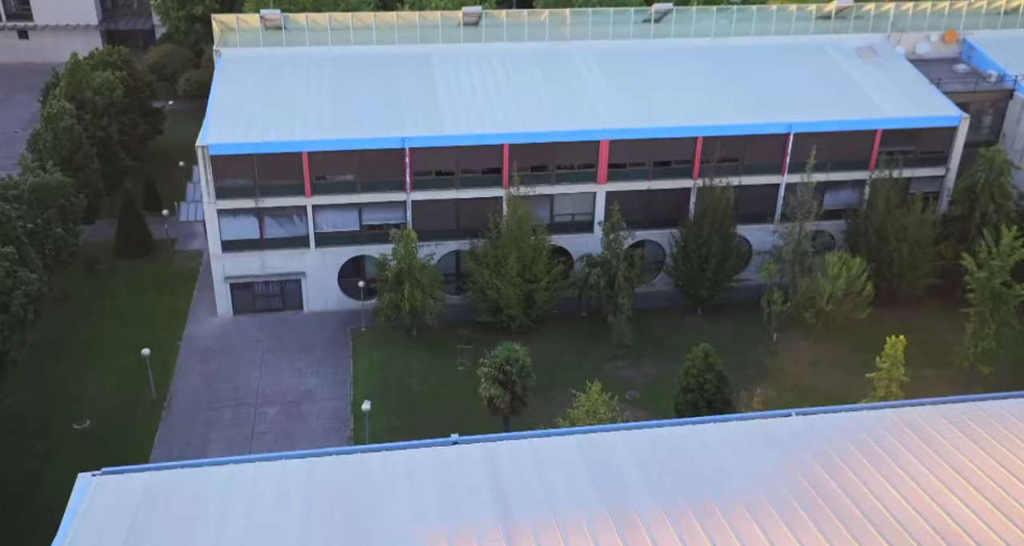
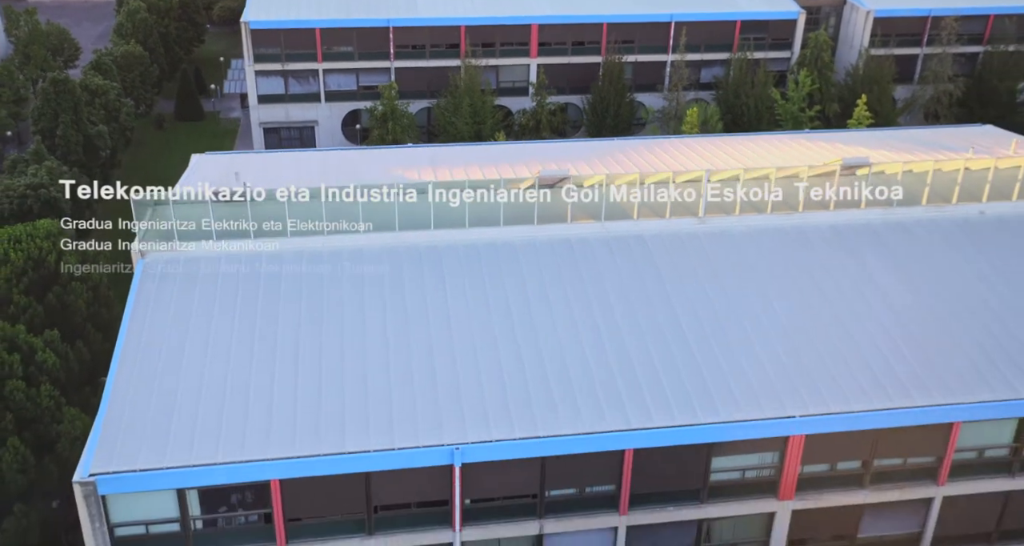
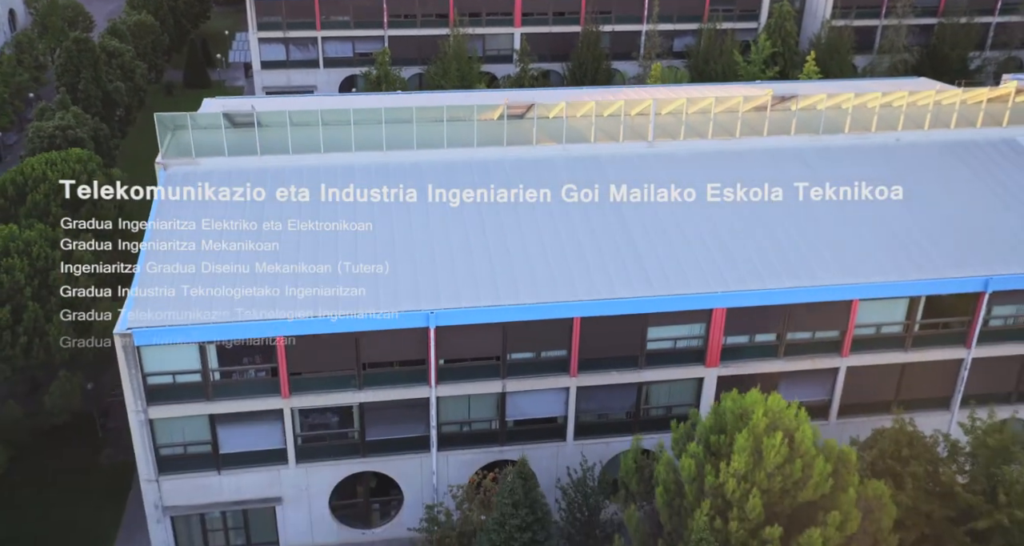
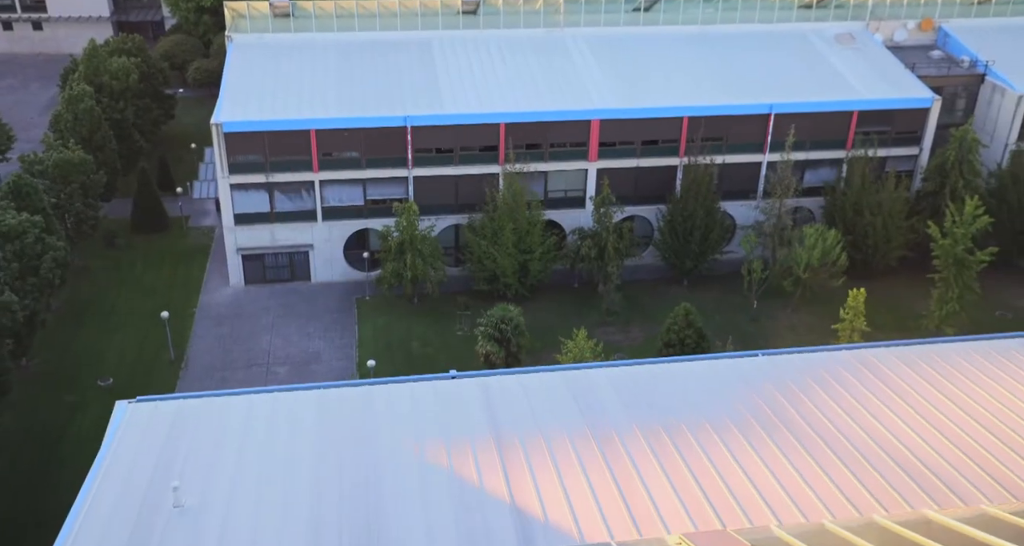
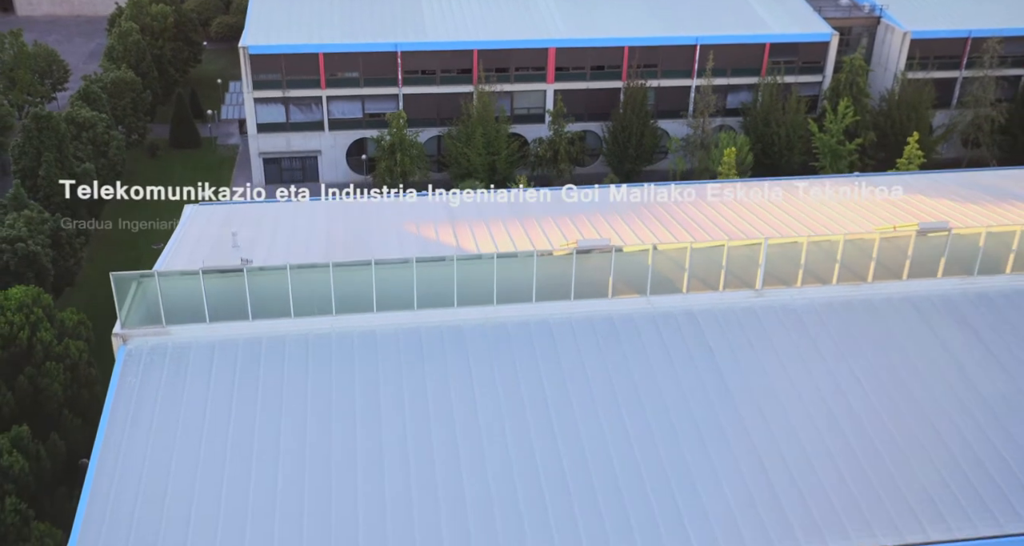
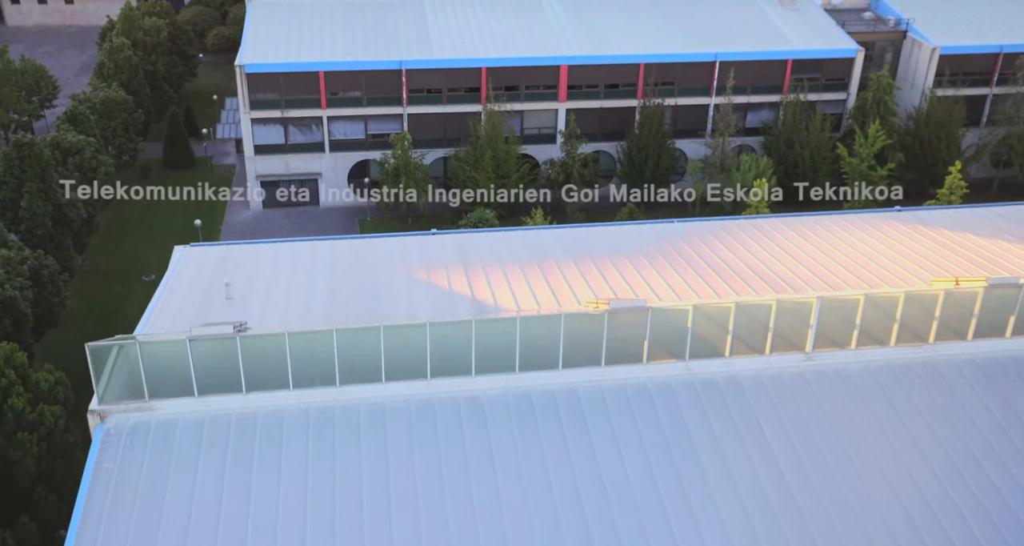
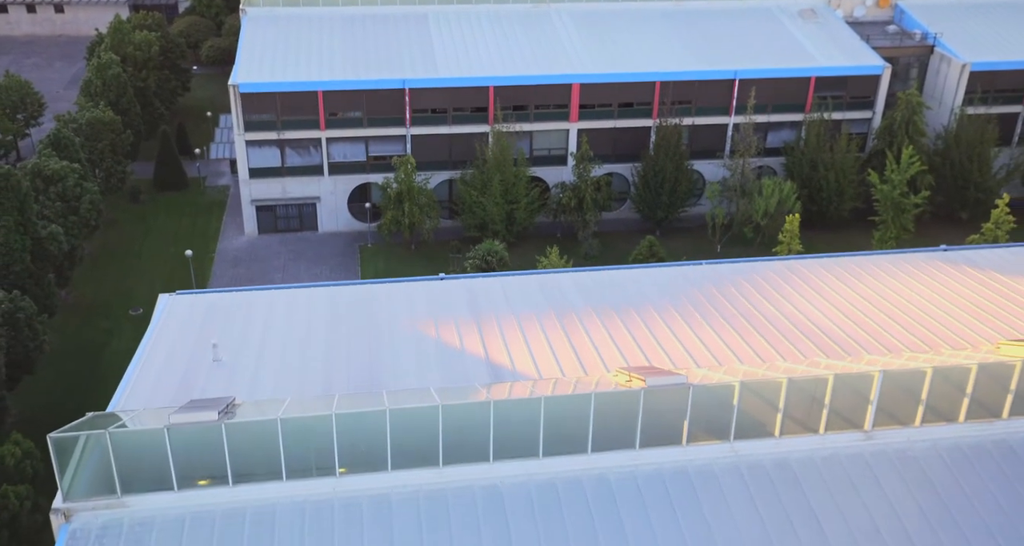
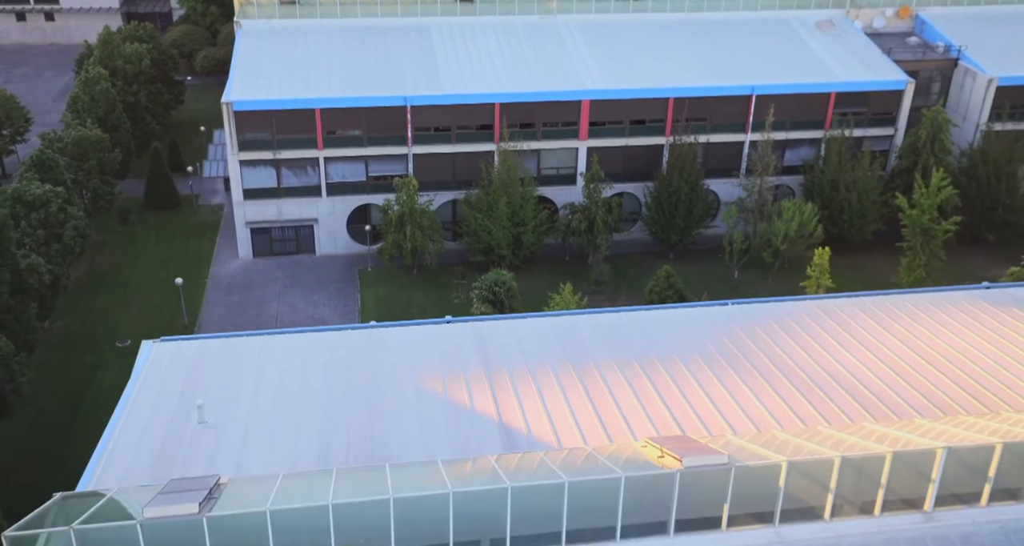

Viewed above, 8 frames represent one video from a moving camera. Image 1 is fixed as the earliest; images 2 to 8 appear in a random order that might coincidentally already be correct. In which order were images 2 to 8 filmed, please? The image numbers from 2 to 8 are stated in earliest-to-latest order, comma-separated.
4, 8, 7, 6, 5, 2, 3
